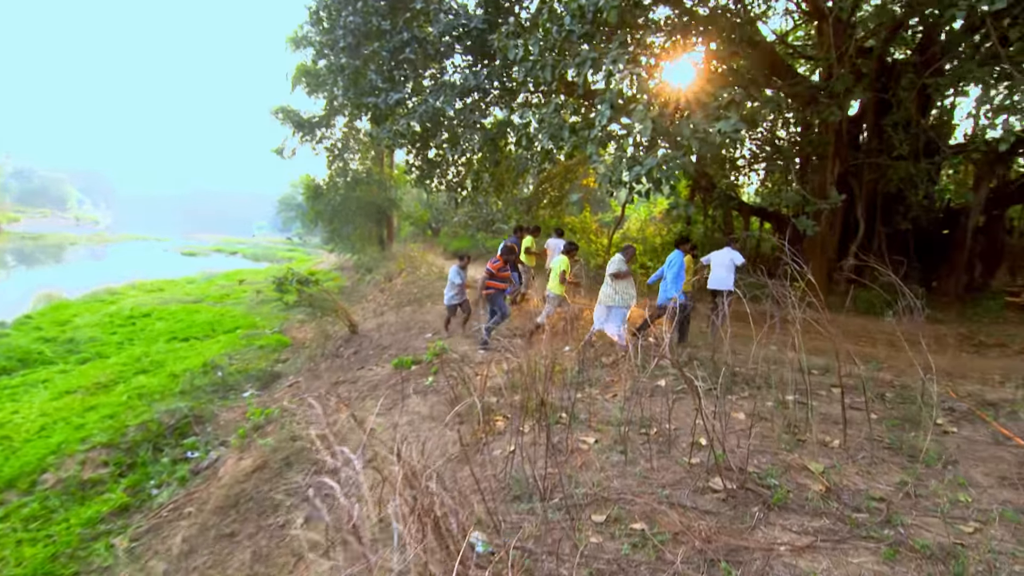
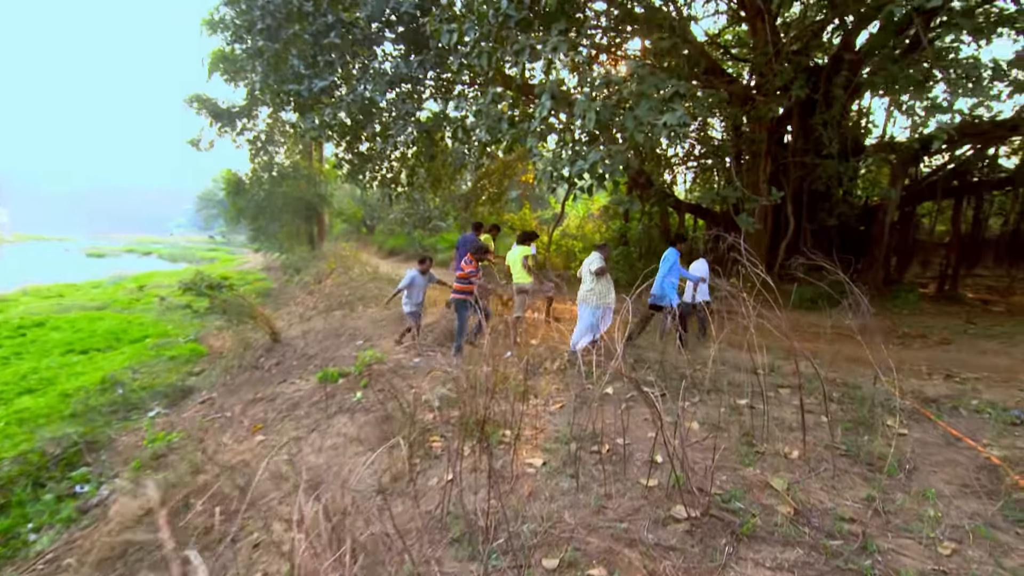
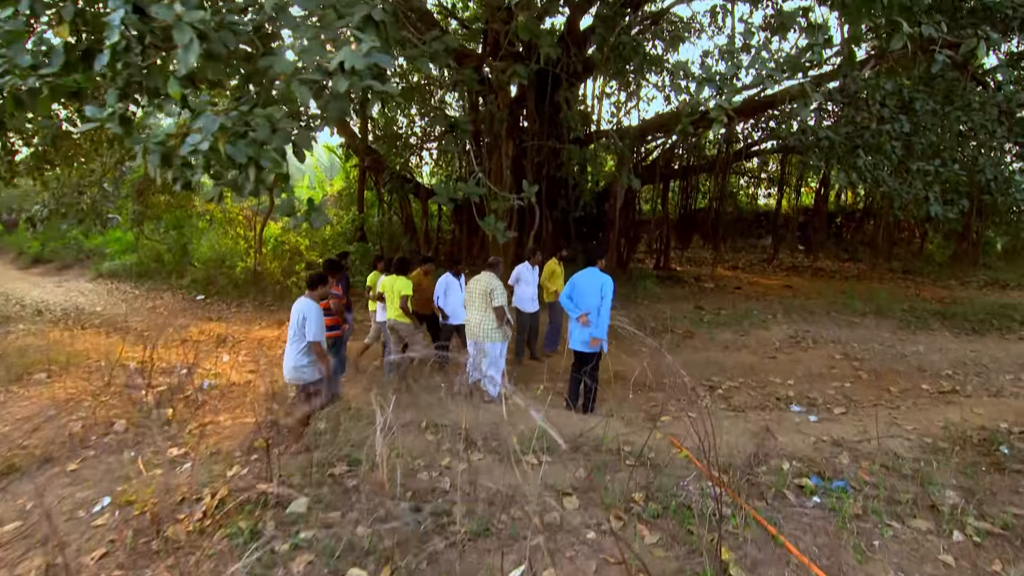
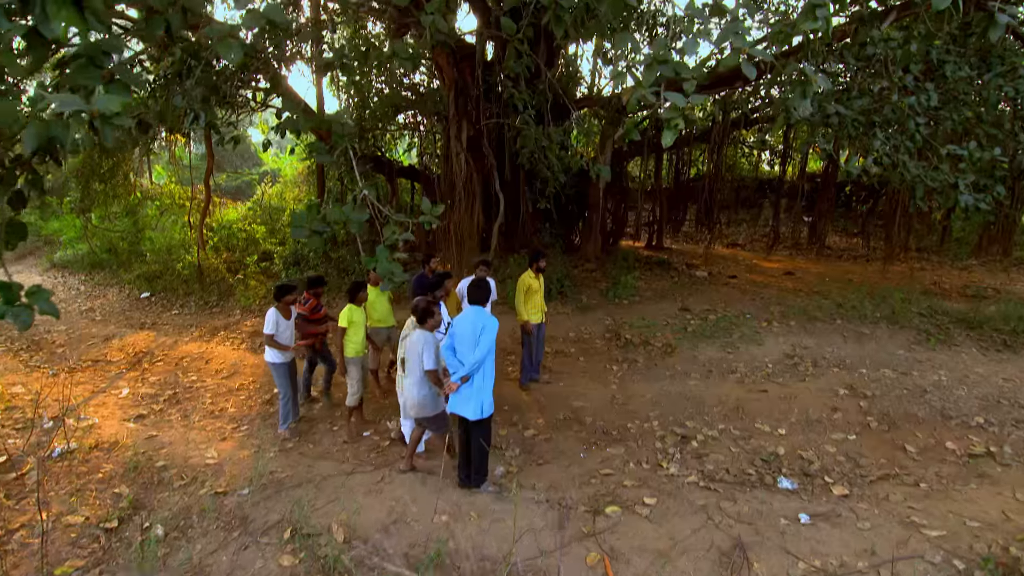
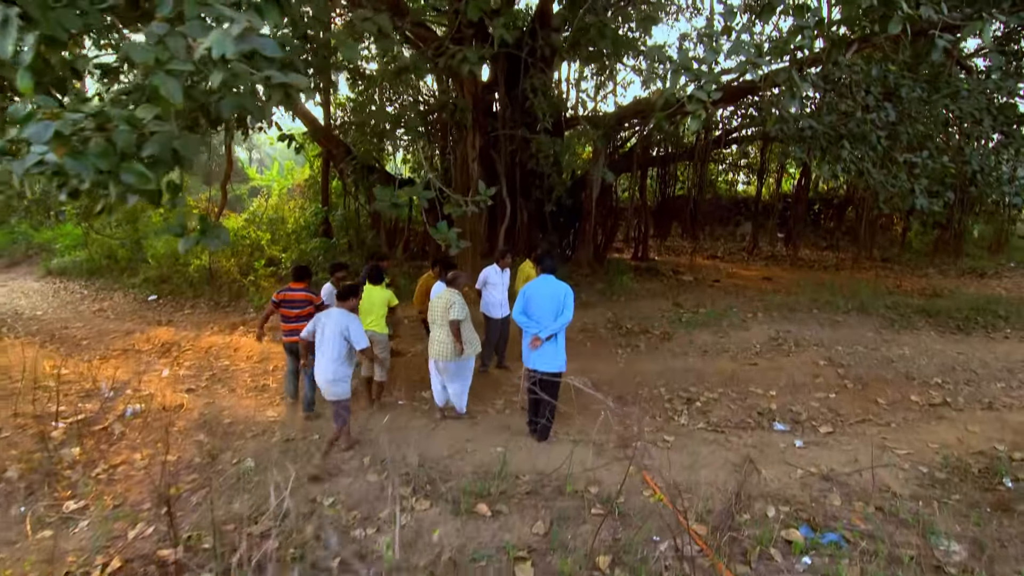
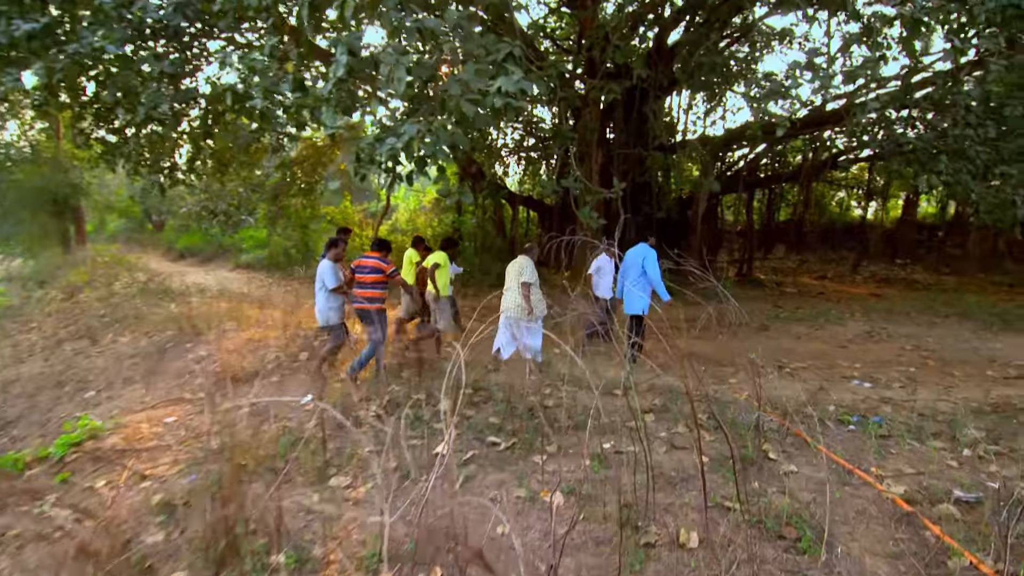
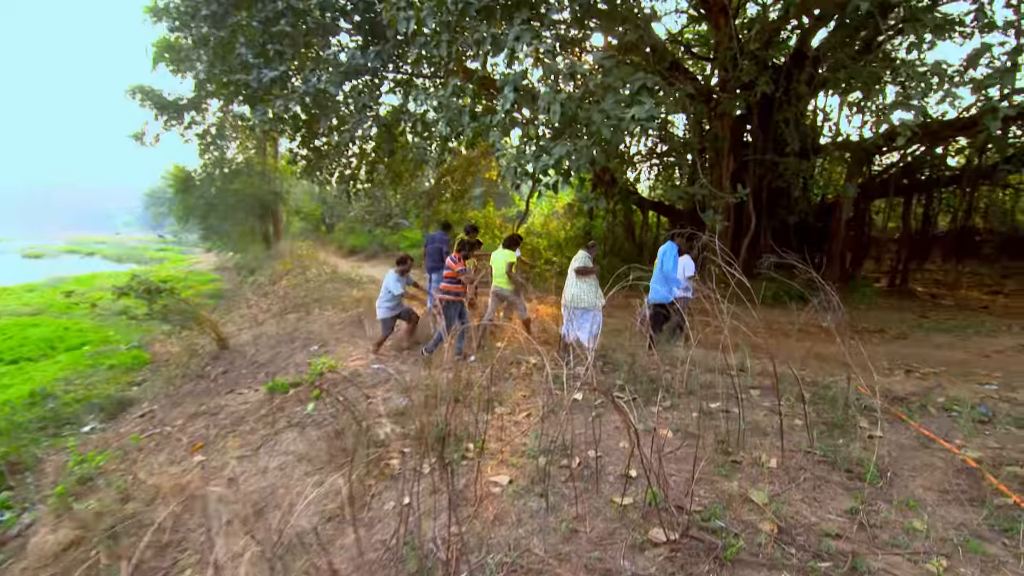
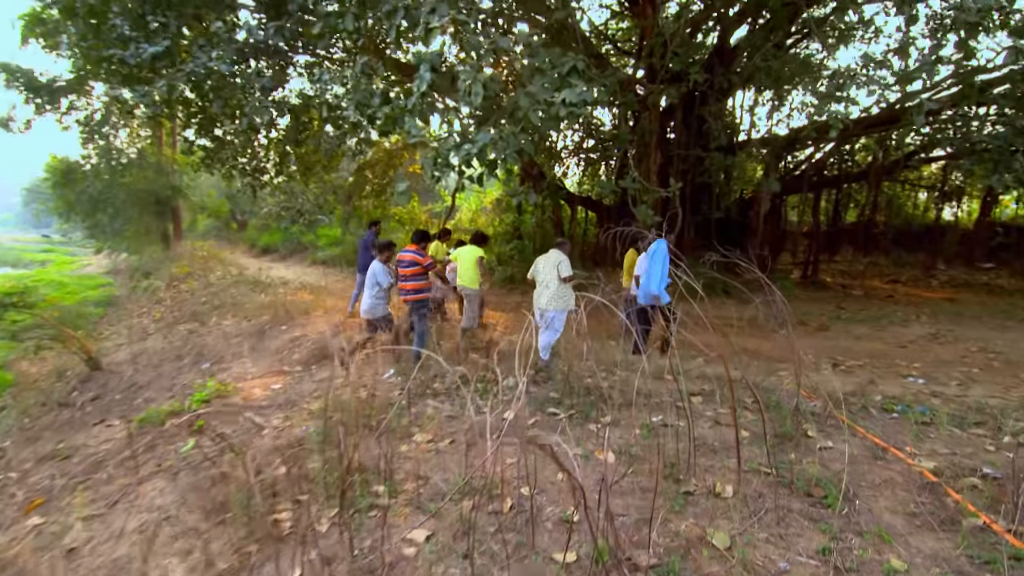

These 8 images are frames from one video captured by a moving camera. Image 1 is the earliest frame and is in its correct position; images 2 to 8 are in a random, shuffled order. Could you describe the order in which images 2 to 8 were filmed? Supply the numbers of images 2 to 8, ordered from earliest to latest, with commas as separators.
2, 7, 8, 6, 3, 5, 4
